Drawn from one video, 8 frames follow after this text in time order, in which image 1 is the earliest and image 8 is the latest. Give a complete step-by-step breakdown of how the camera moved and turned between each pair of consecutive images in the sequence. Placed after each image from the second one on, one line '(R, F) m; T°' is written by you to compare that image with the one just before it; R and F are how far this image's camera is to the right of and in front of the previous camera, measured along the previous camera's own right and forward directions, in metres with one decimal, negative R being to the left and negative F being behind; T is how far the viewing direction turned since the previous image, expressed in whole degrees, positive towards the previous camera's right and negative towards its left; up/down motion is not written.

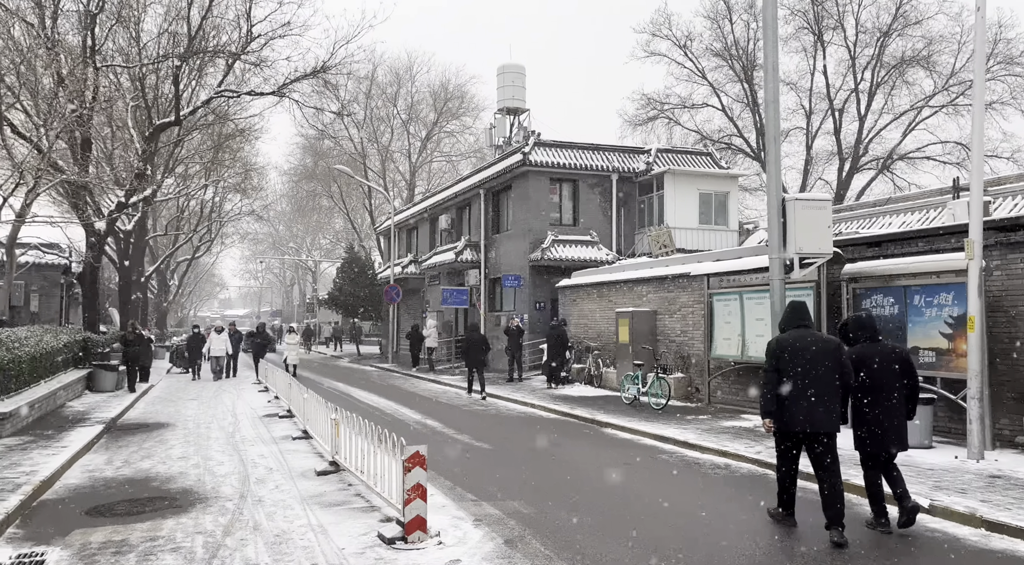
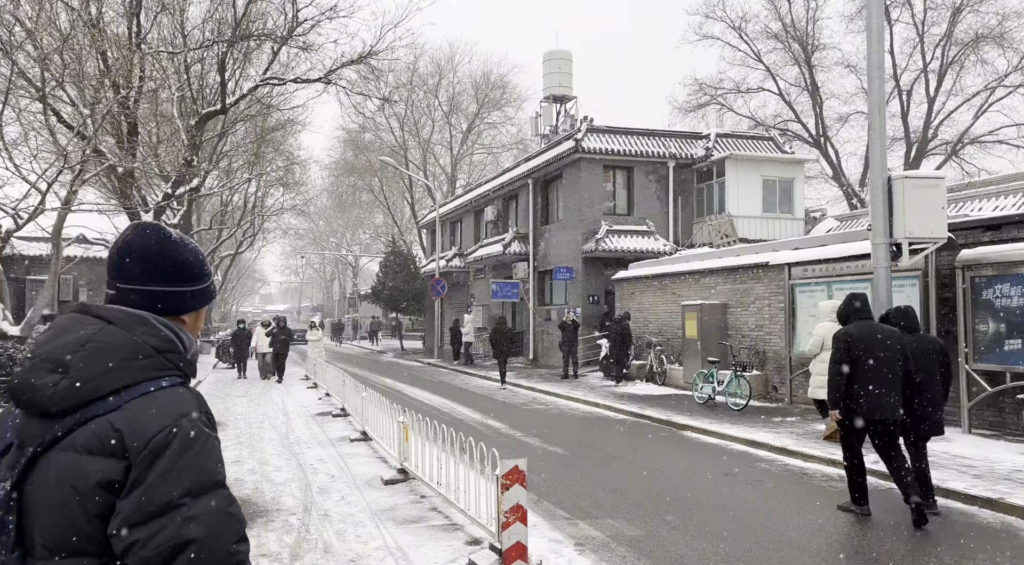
(-0.5, +0.9) m; -2°
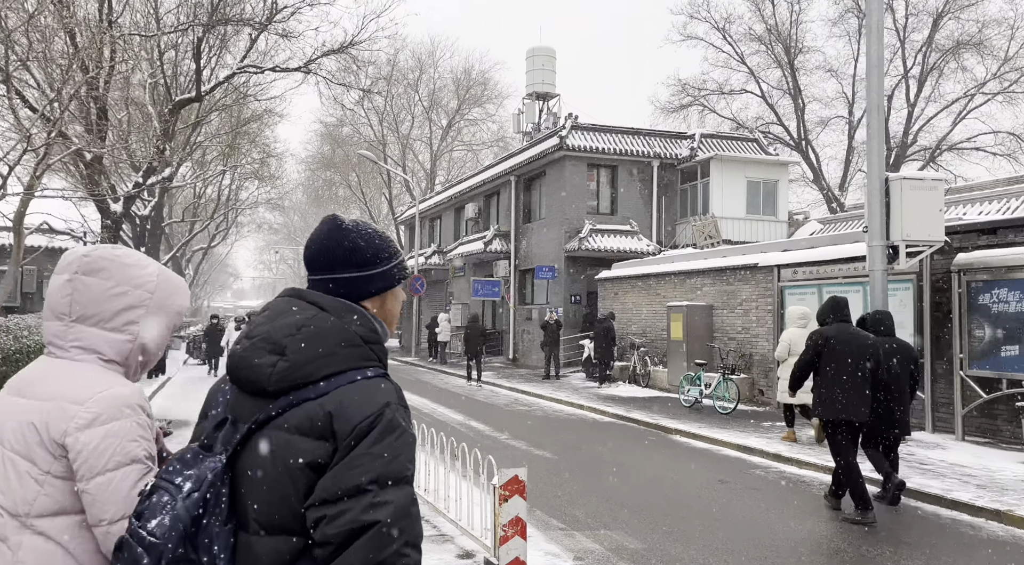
(-0.2, +0.4) m; +2°
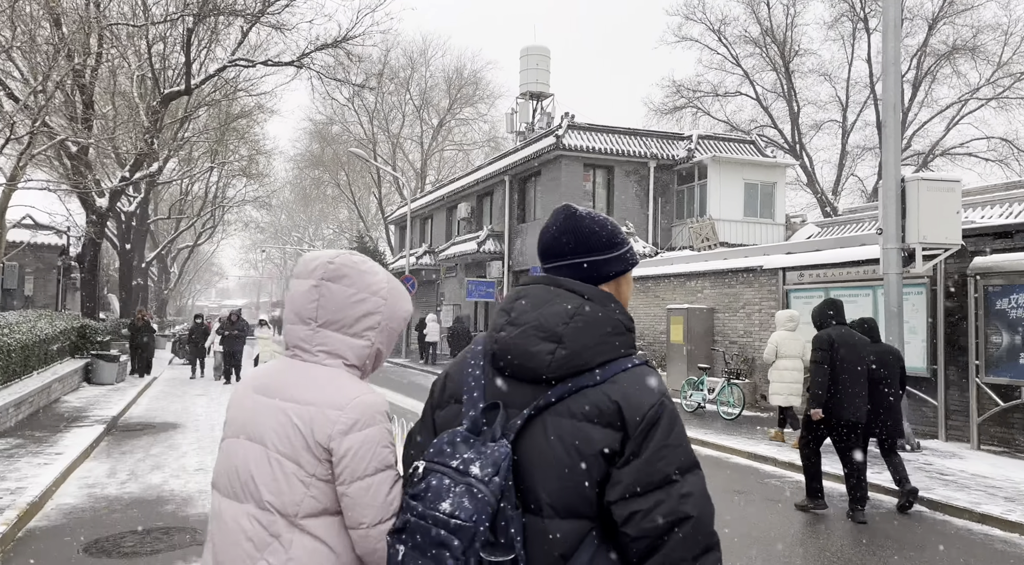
(-0.2, +0.4) m; +1°
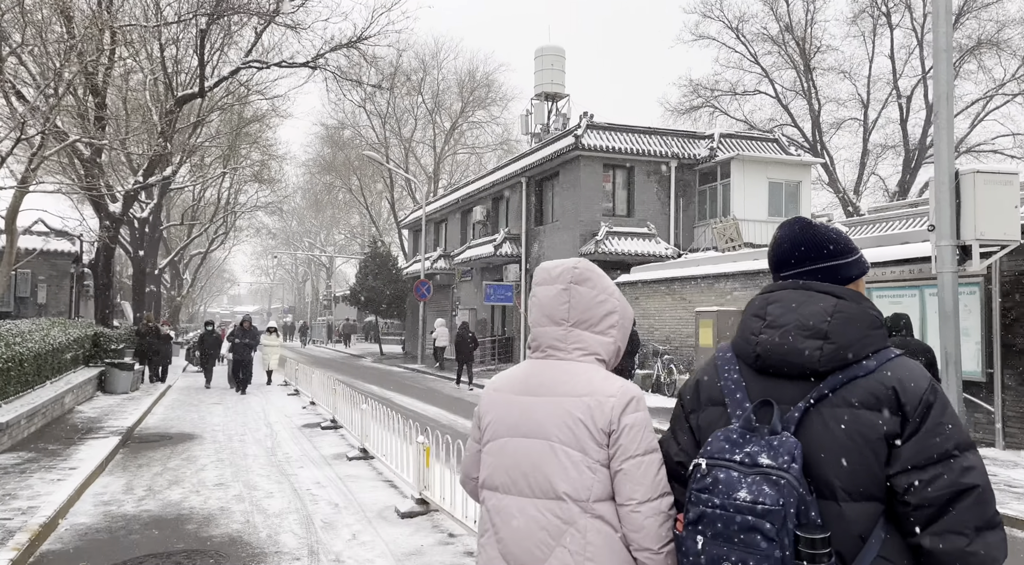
(-0.3, +0.5) m; -1°
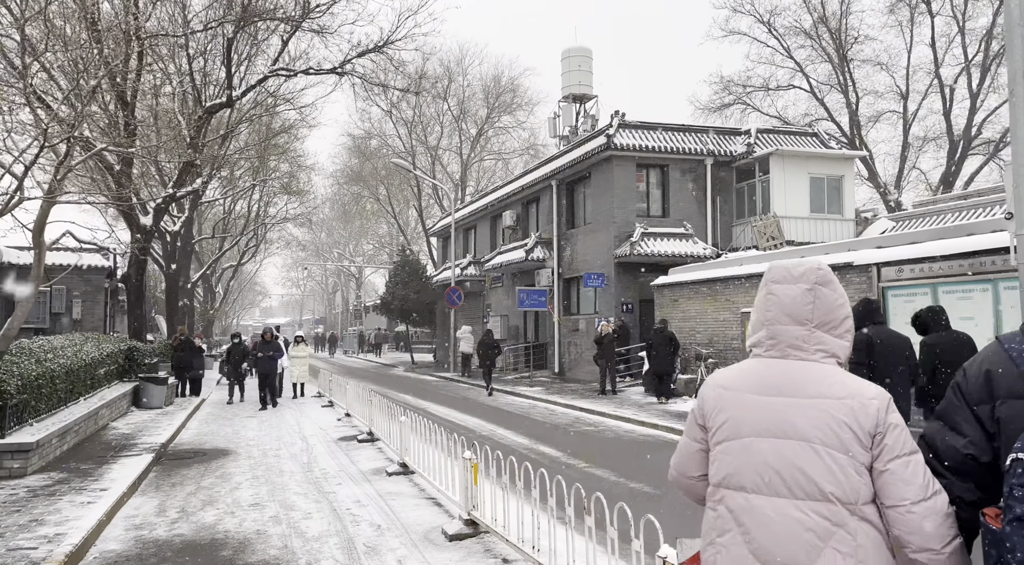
(-0.2, +0.5) m; -2°
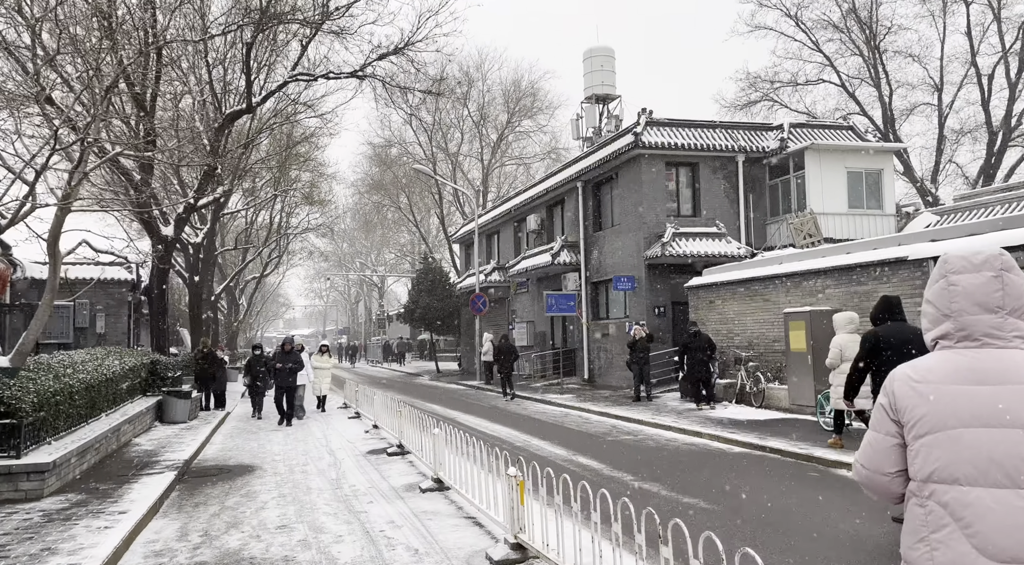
(-0.2, +0.6) m; -1°
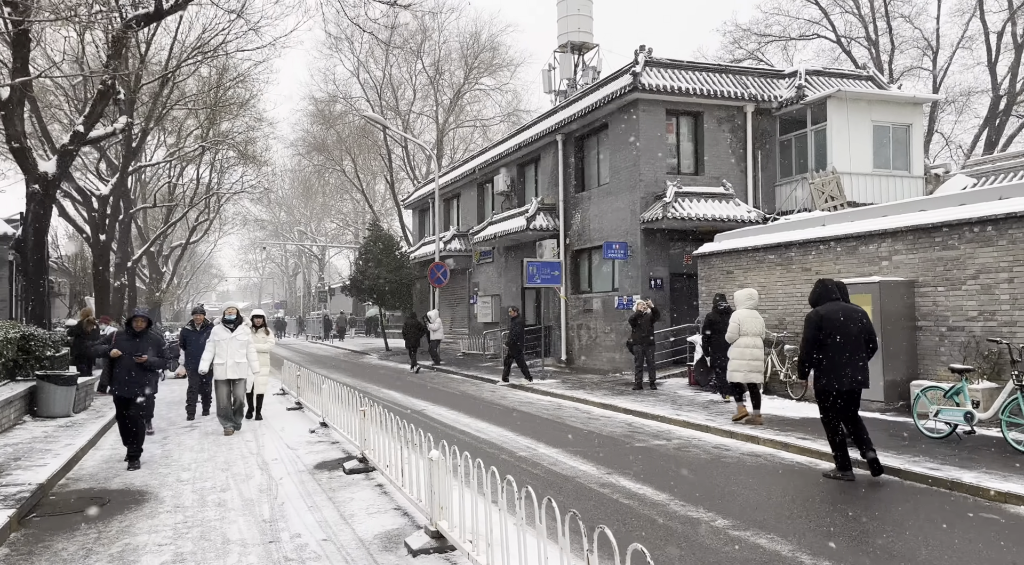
(-0.7, +3.4) m; +4°
